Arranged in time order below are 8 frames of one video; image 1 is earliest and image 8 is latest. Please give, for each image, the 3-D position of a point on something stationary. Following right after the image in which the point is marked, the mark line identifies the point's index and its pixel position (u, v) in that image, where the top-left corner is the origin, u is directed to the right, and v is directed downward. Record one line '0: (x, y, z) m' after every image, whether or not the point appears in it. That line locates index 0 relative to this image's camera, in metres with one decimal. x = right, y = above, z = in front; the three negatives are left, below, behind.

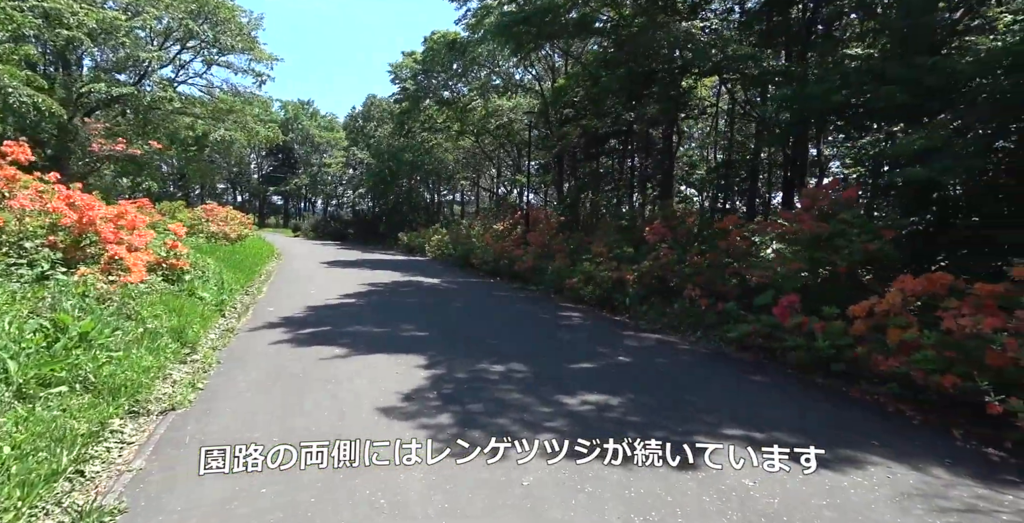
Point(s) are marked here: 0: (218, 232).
0: (-10.0, +1.0, +18.7) m
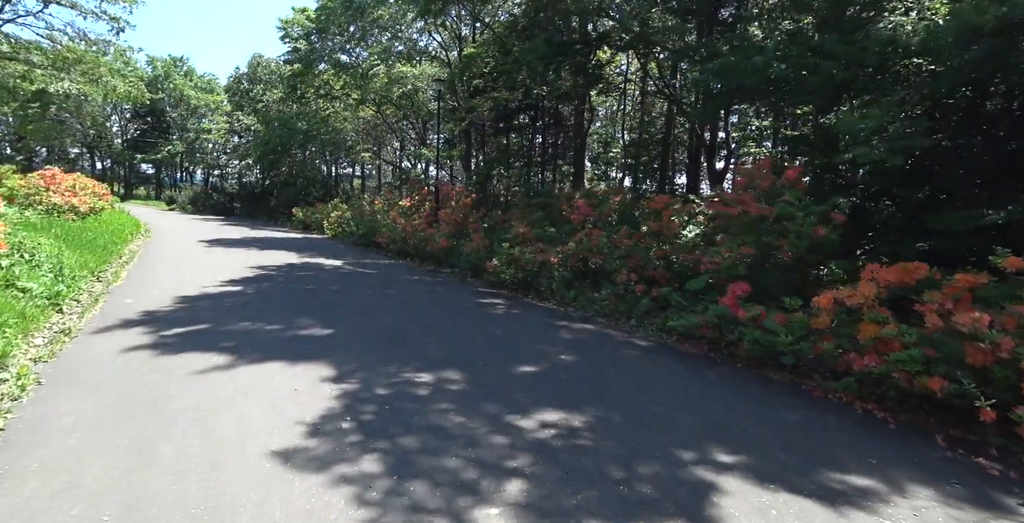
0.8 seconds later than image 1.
0: (-12.7, +1.6, +15.7) m
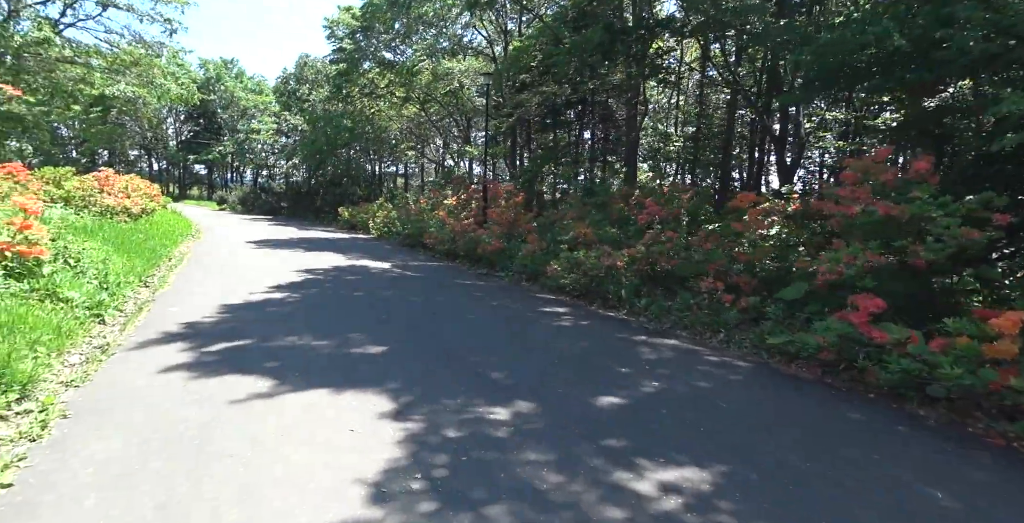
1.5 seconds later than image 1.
0: (-11.2, +1.6, +15.8) m
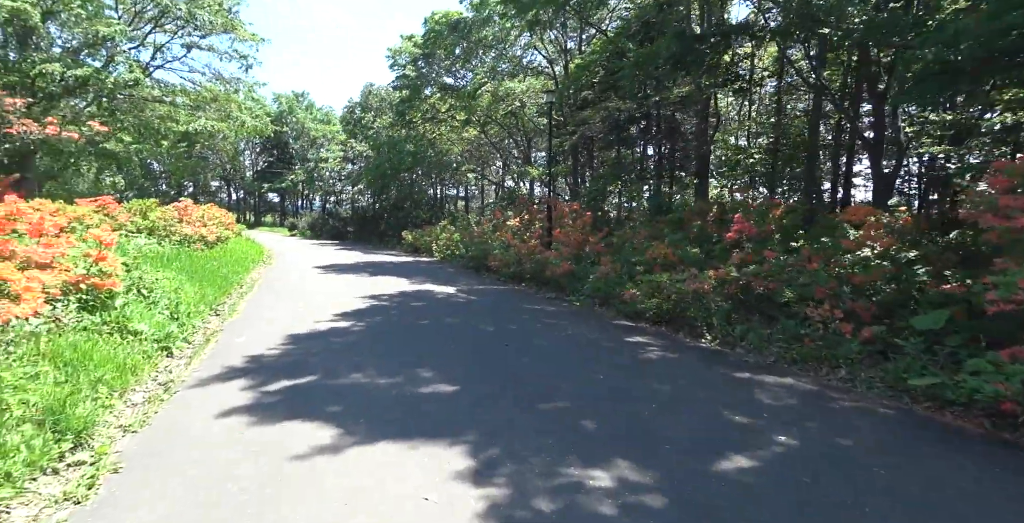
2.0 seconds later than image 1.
0: (-9.3, +0.8, +16.3) m
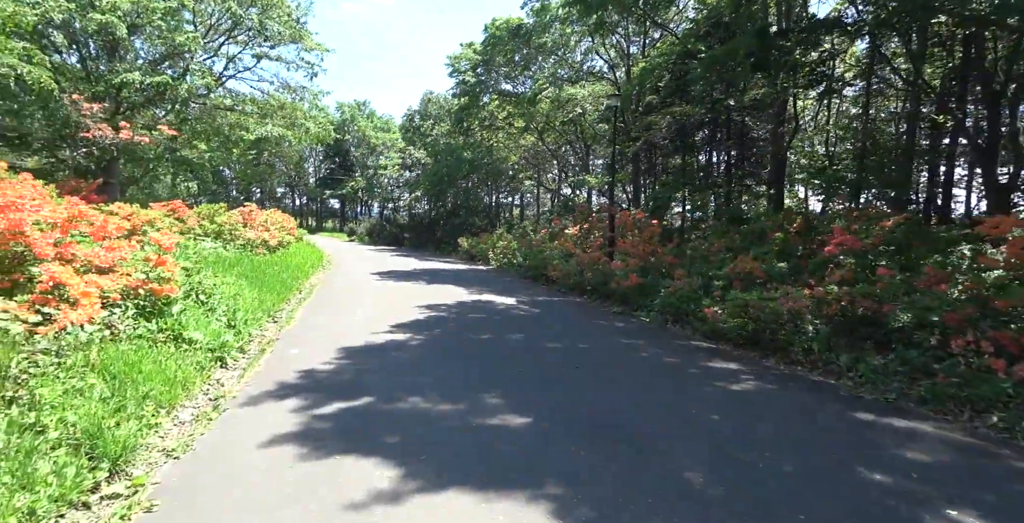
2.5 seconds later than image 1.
0: (-7.6, +0.7, +16.5) m
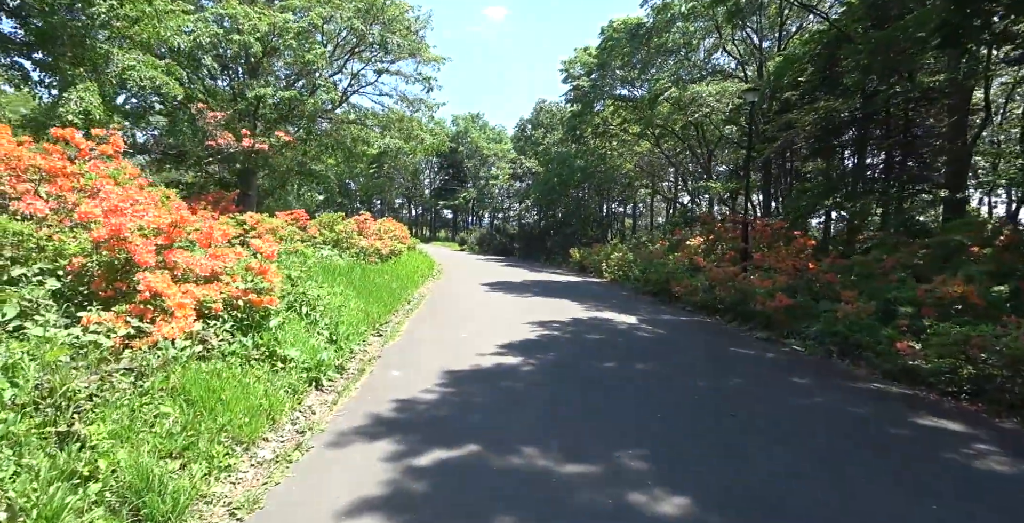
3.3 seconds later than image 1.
0: (-4.2, +0.5, +16.6) m
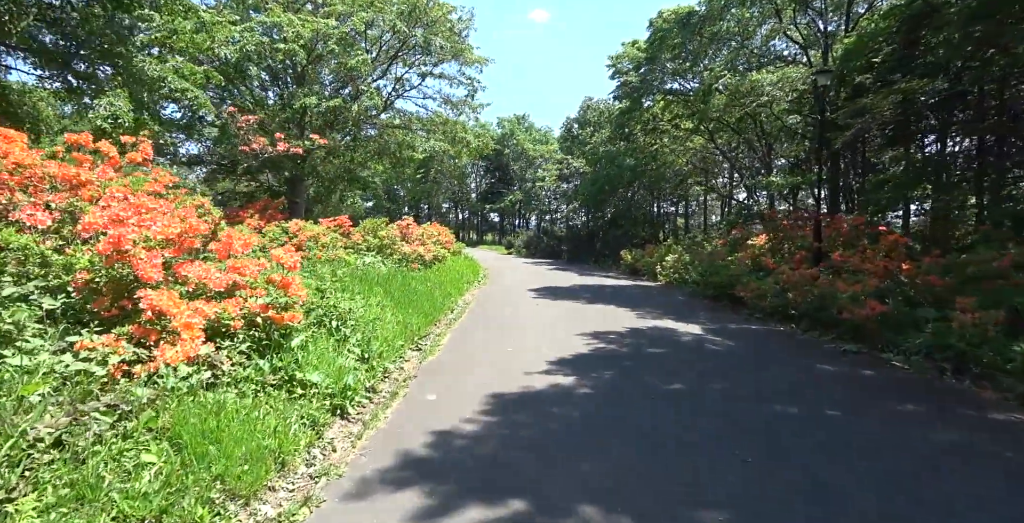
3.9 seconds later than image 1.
0: (-2.9, +0.3, +16.0) m
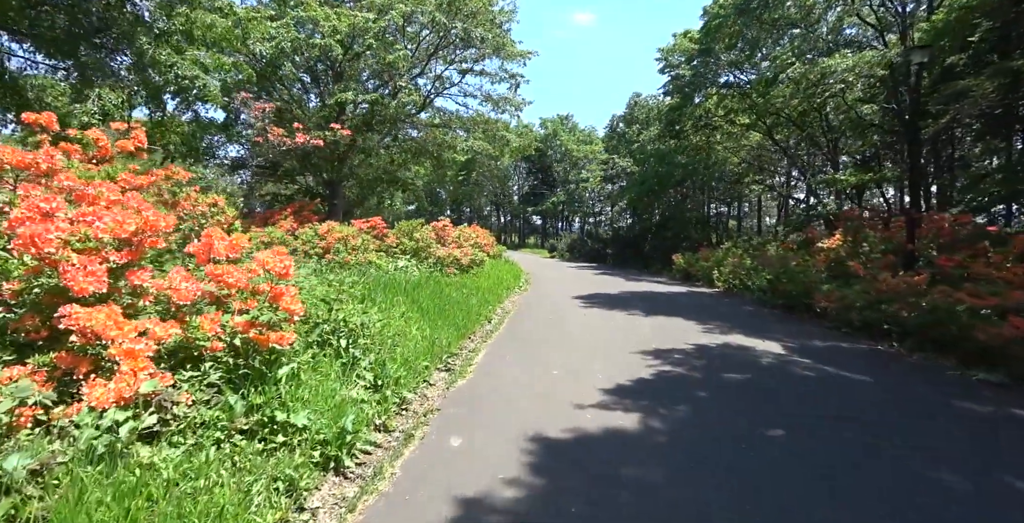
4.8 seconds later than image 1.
0: (-1.7, +0.2, +14.9) m
